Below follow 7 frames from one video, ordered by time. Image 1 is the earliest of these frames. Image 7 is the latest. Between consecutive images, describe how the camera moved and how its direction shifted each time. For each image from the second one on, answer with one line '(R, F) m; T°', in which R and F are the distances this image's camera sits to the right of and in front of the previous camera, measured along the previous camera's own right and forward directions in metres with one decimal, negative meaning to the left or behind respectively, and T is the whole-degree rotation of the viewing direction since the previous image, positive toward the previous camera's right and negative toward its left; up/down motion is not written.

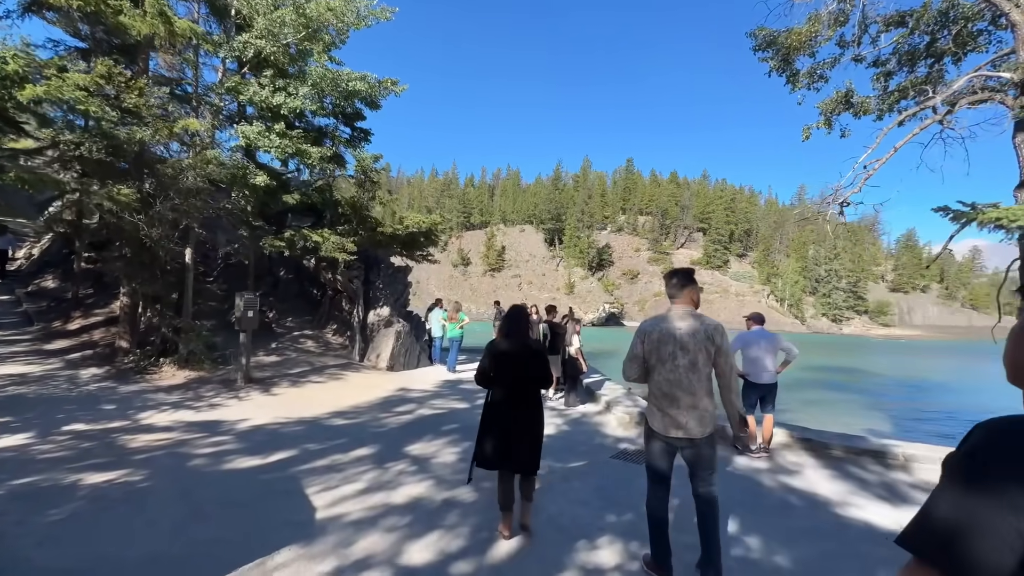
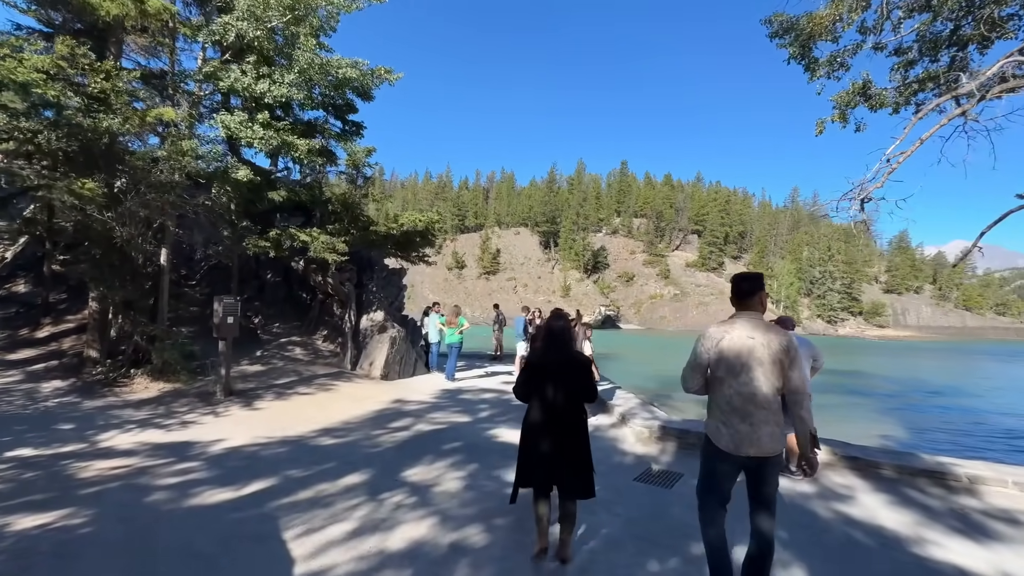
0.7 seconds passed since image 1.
(-0.2, +0.8) m; +1°
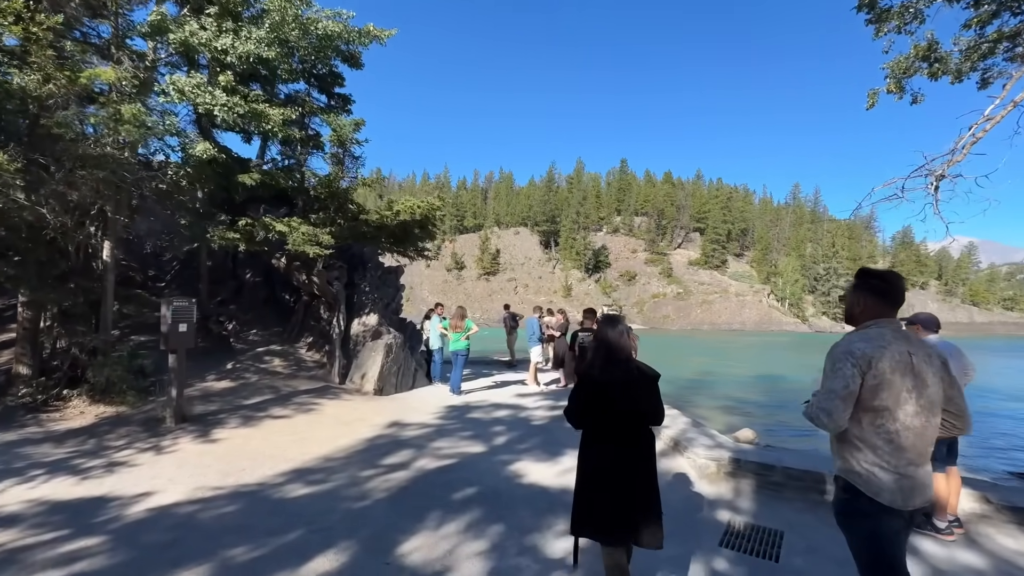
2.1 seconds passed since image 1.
(-0.3, +1.8) m; 0°
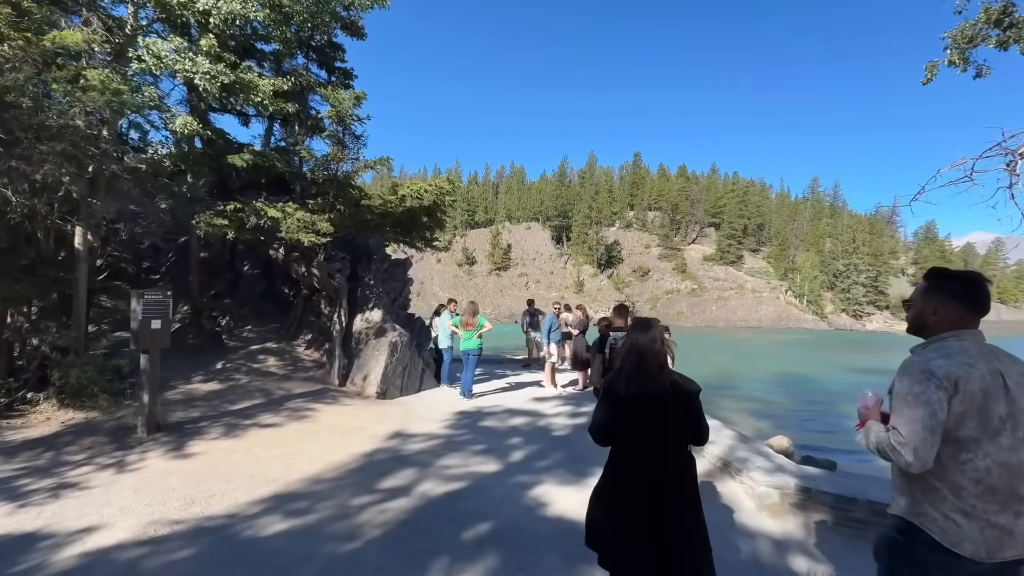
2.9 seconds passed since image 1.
(-0.1, +1.0) m; -1°
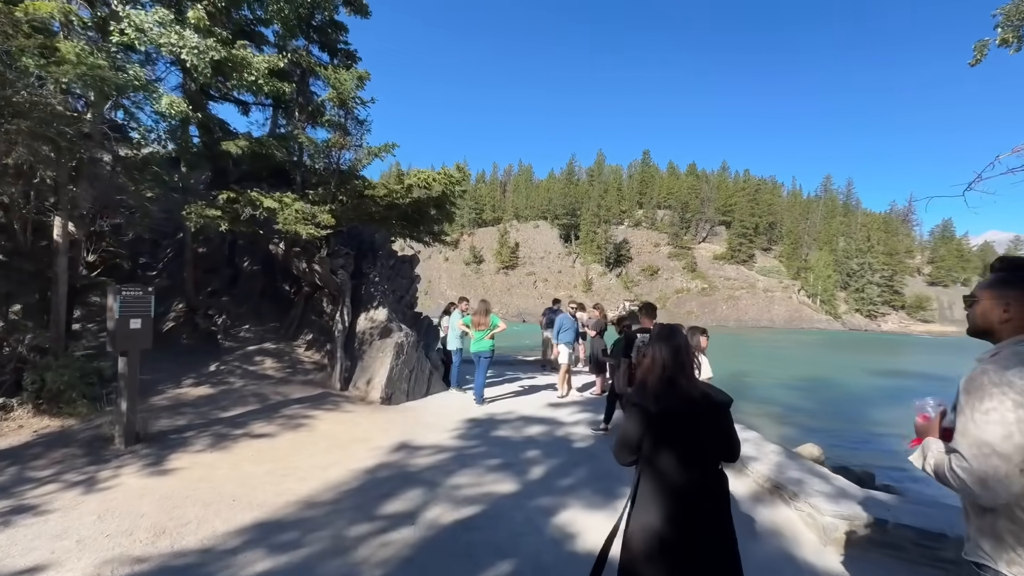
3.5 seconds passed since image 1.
(-0.1, +0.7) m; -1°
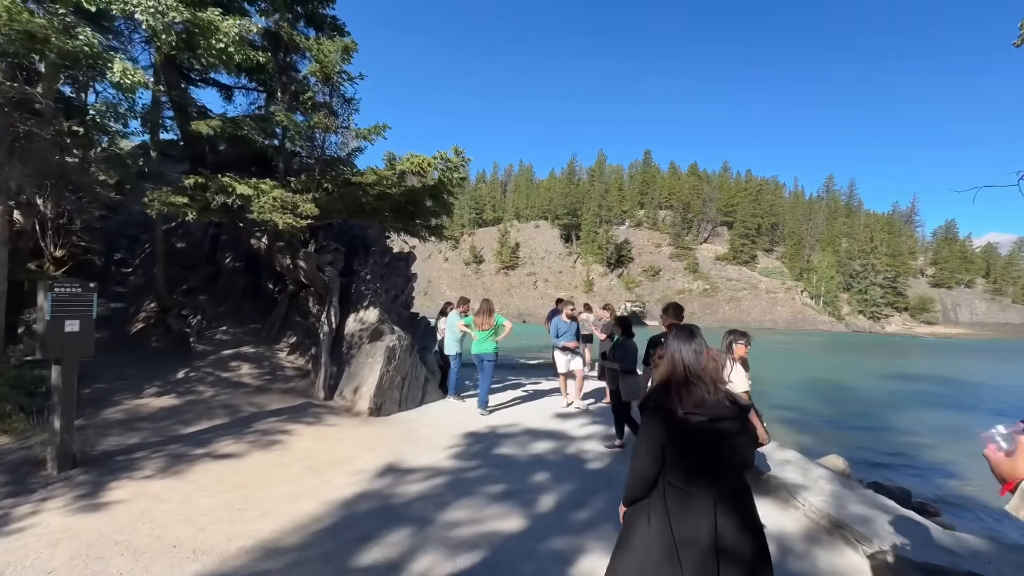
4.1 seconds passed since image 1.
(-0.1, +0.9) m; 0°
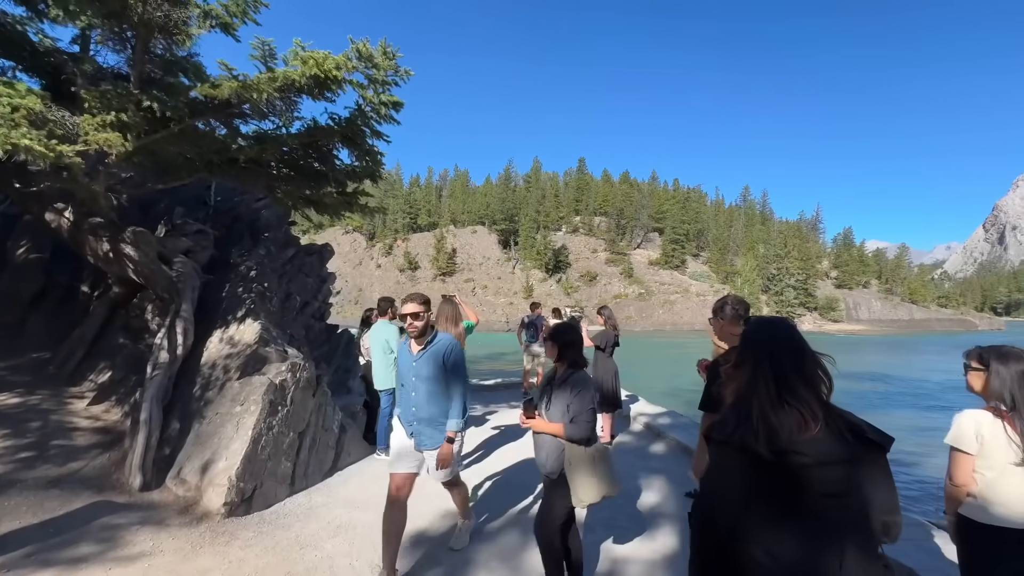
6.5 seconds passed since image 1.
(-0.3, +3.3) m; +6°
